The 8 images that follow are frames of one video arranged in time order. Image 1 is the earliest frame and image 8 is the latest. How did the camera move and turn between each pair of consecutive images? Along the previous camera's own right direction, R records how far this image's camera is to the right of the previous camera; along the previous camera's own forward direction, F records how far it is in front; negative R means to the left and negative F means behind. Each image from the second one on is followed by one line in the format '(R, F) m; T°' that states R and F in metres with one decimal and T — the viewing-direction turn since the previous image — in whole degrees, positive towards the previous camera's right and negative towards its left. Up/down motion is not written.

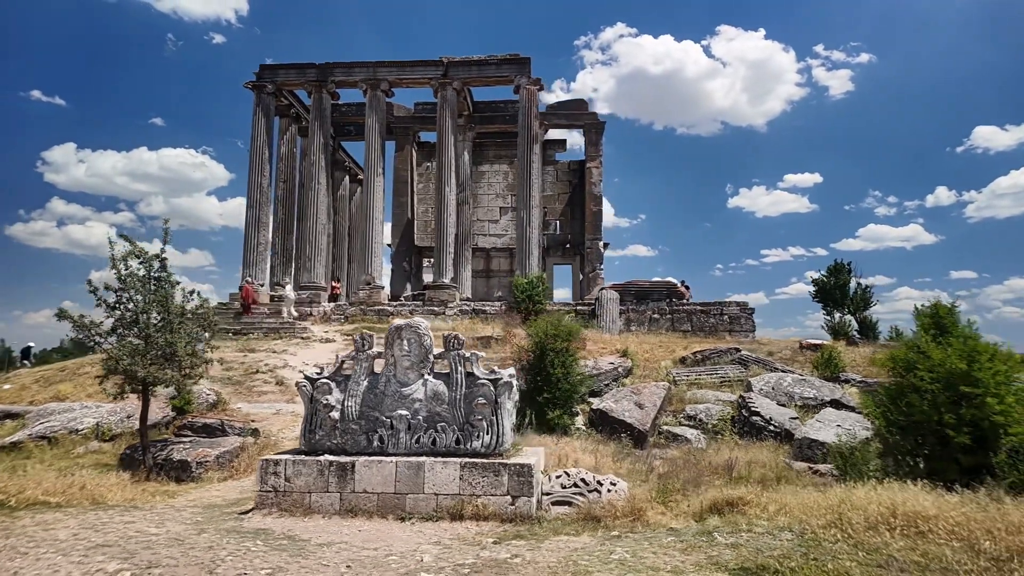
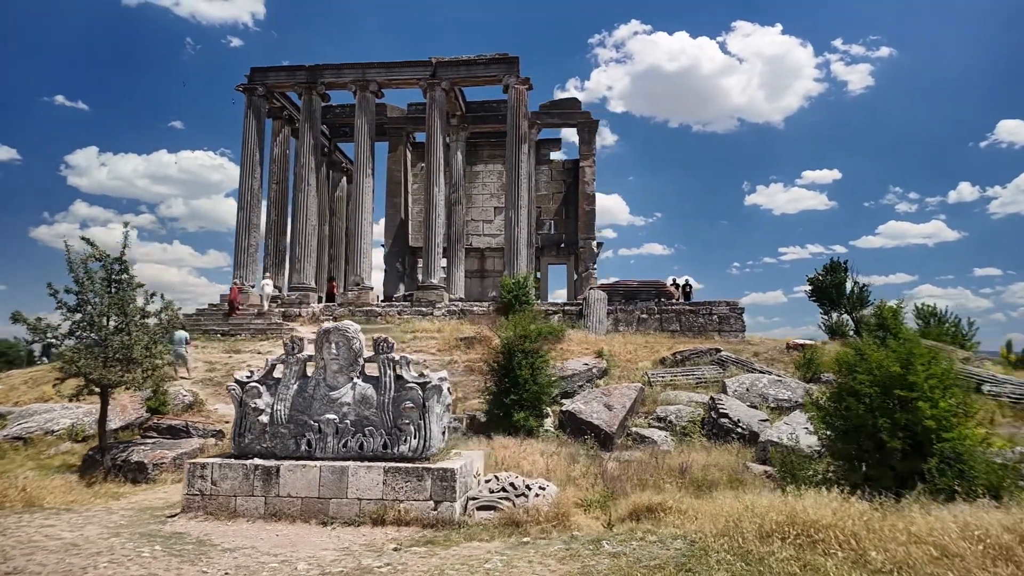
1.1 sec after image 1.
(+1.0, +0.1) m; -2°
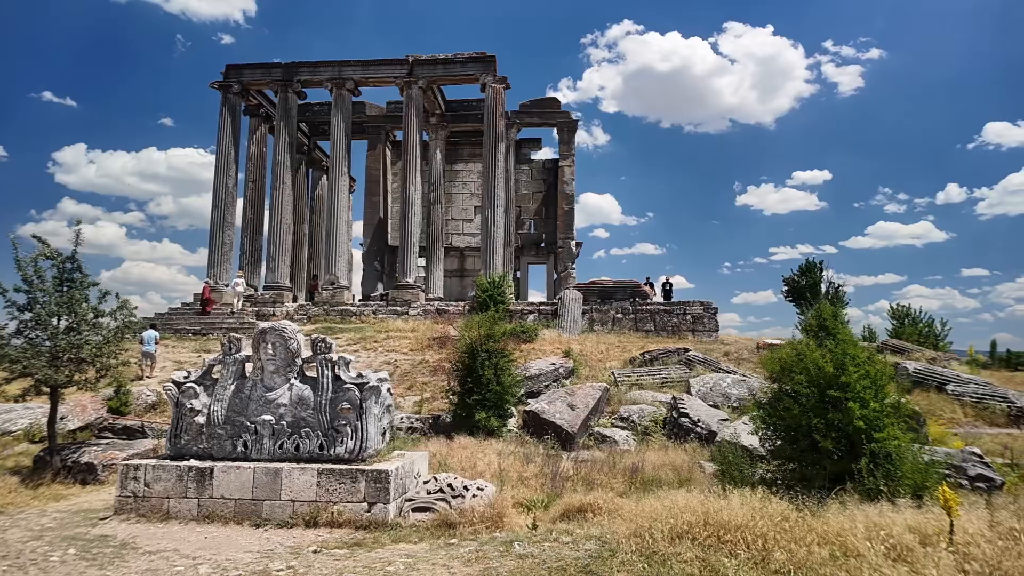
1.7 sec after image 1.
(+0.6, 0.0) m; +1°
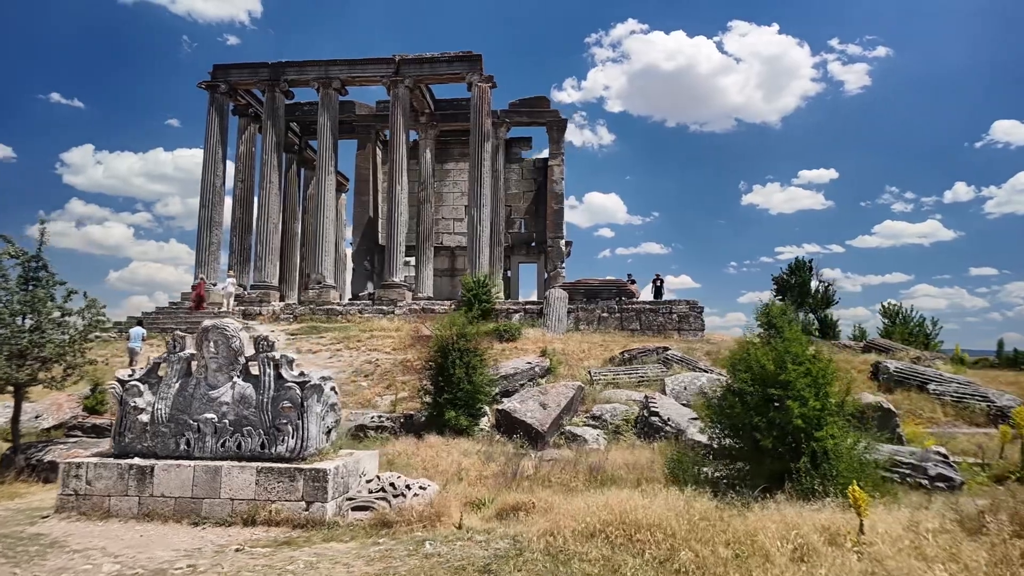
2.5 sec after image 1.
(+0.7, 0.0) m; -1°
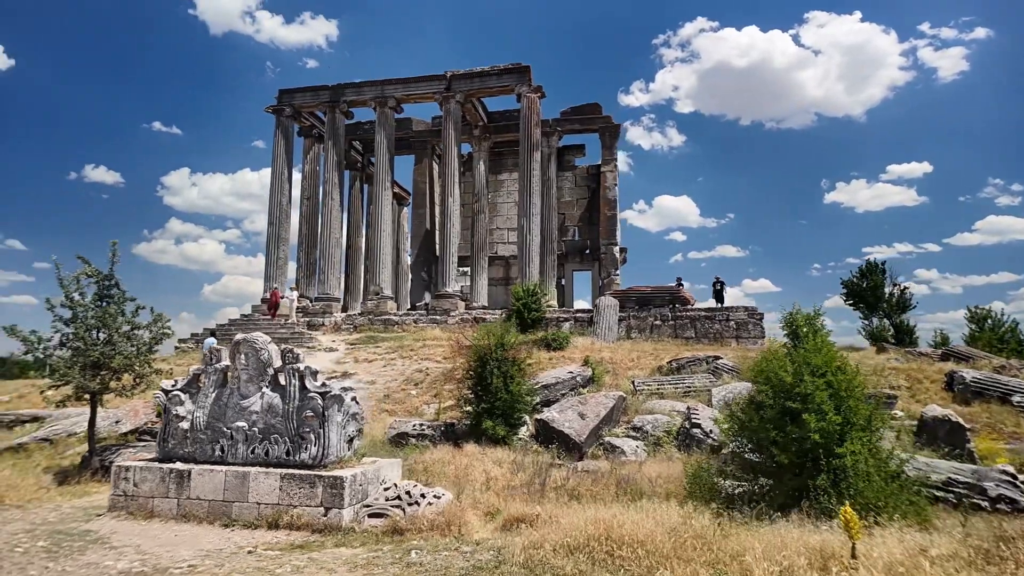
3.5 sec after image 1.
(+0.7, -0.1) m; -7°
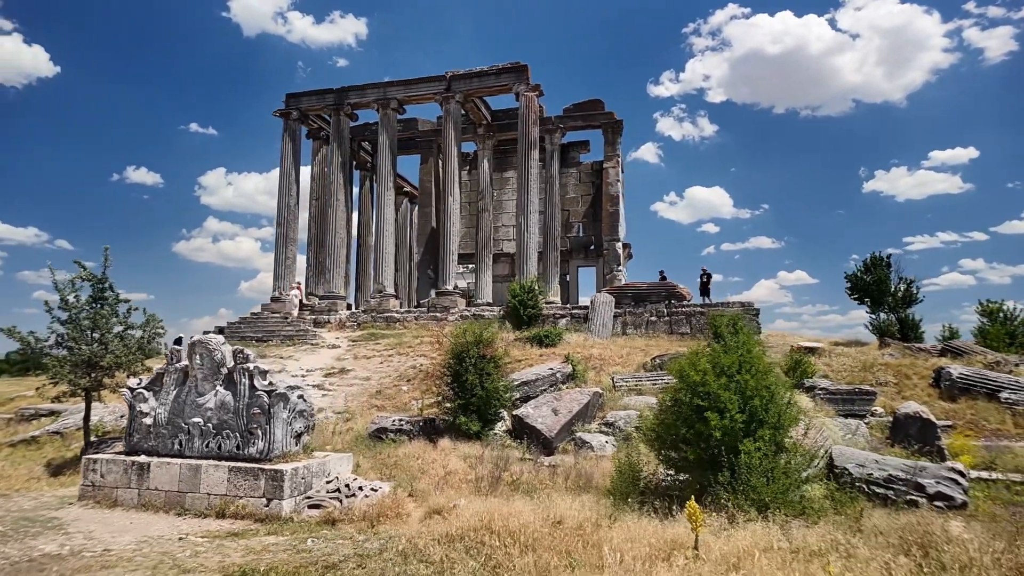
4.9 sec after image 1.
(+1.2, -0.3) m; -3°
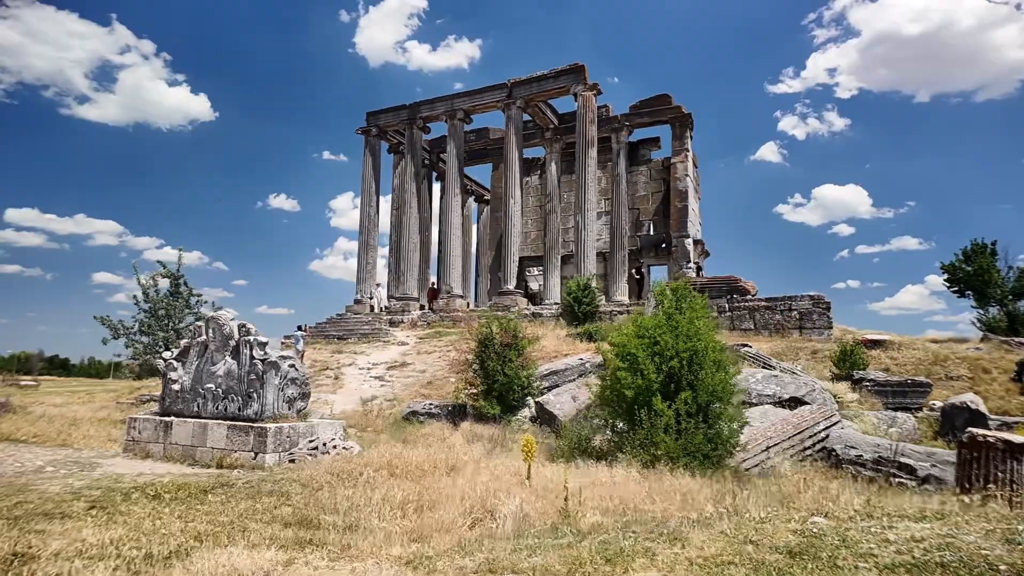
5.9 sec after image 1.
(+2.0, -0.2) m; -11°
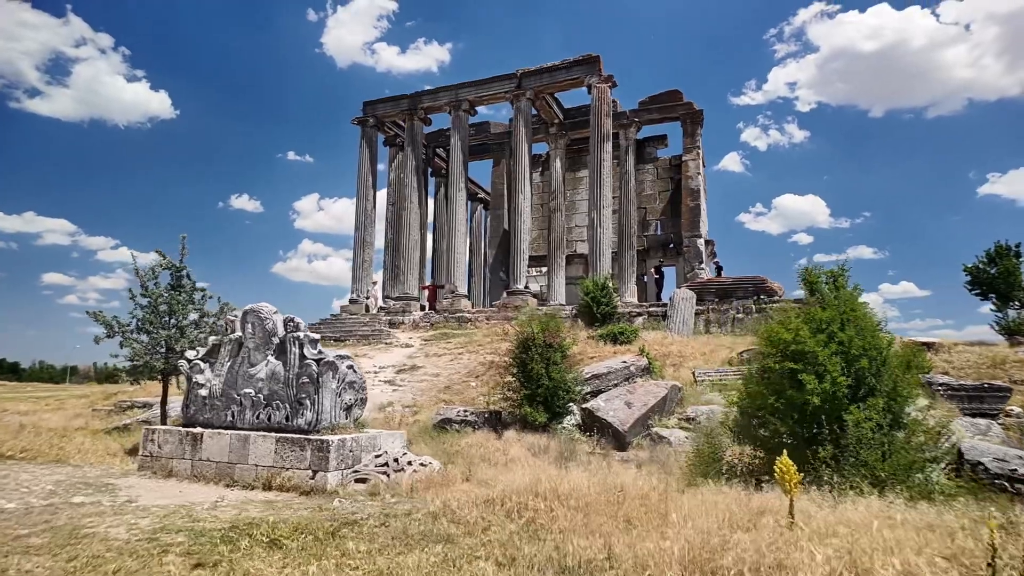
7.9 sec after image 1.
(-1.6, +1.2) m; +3°
